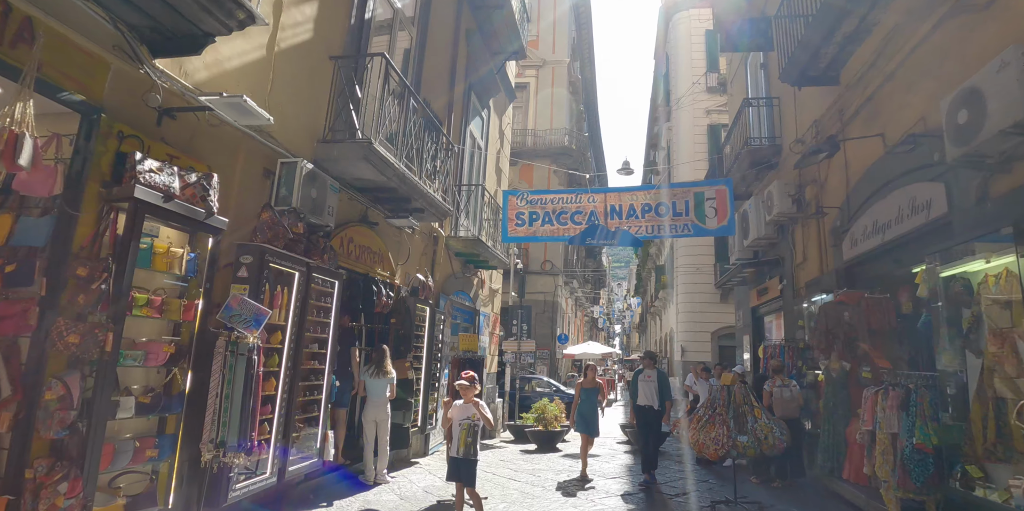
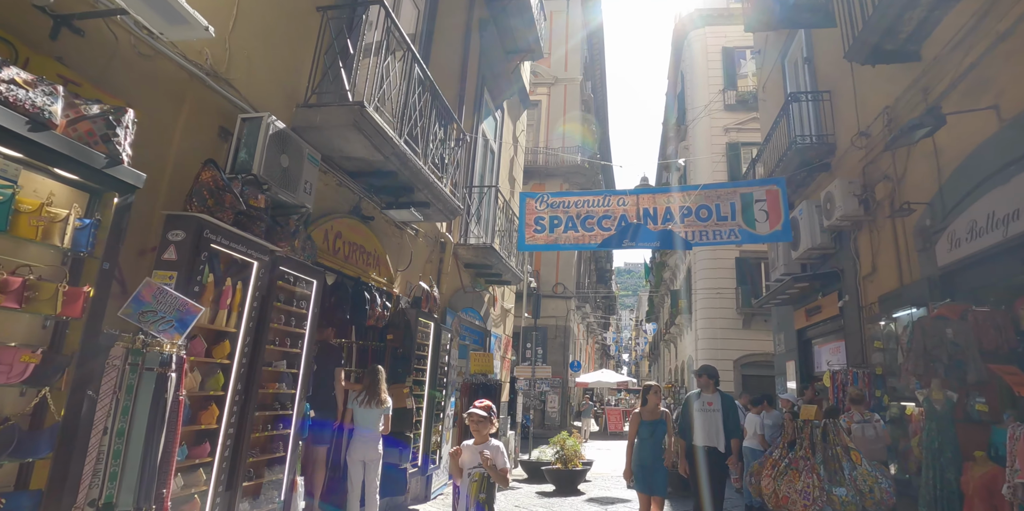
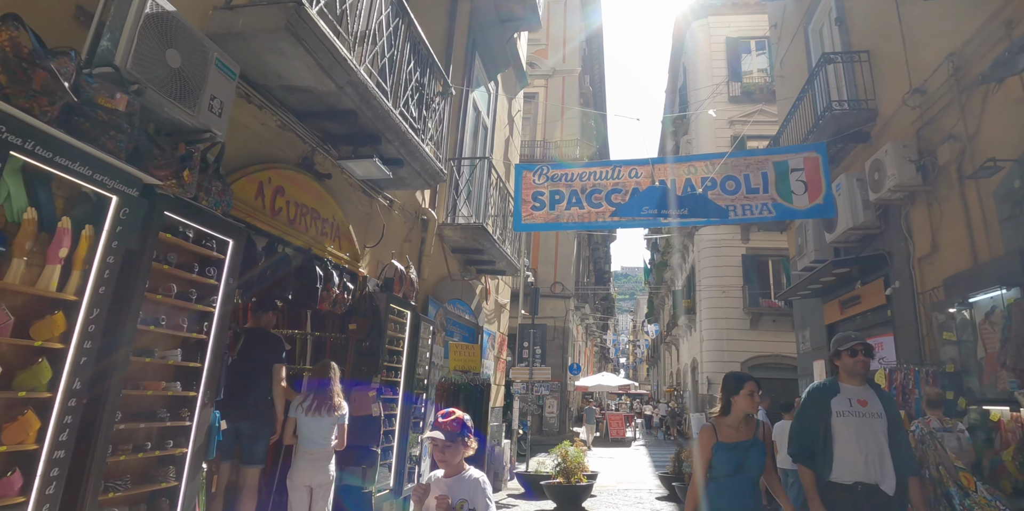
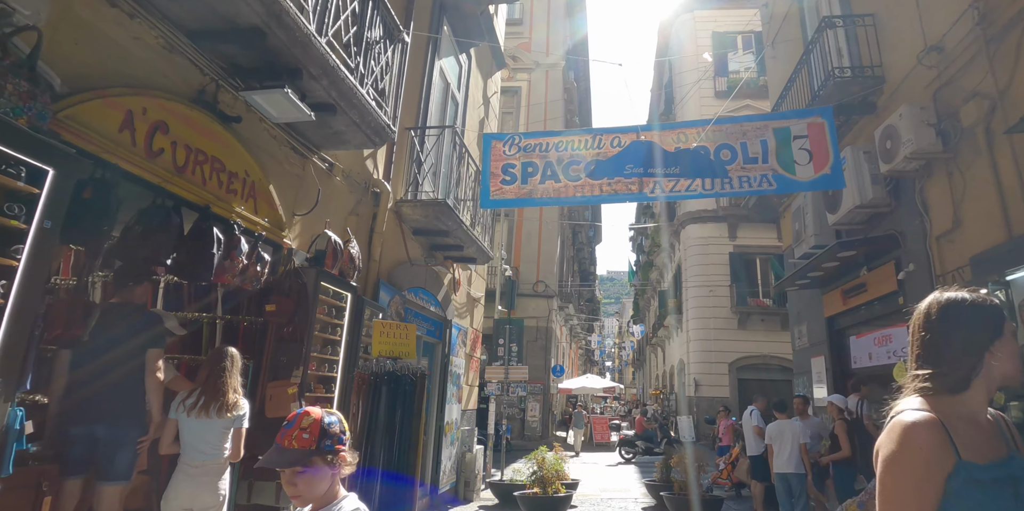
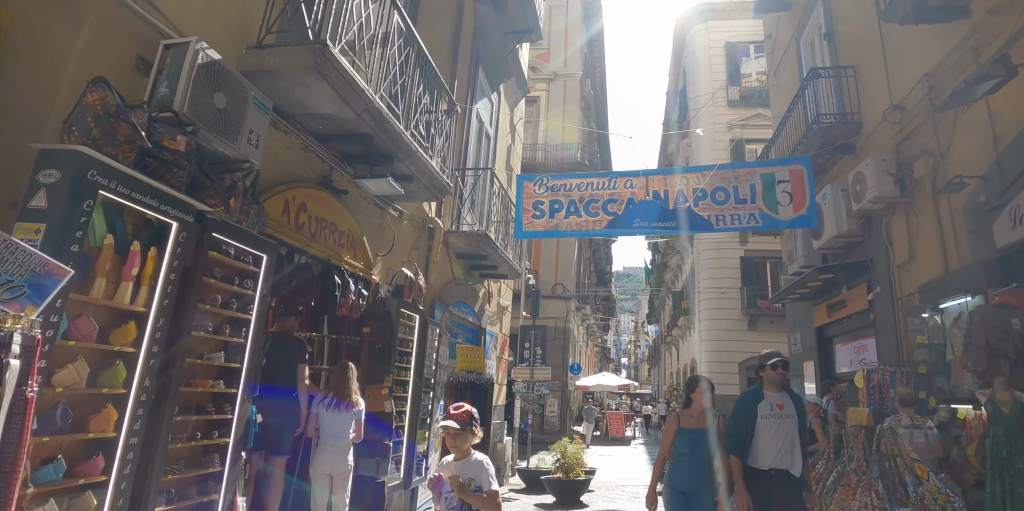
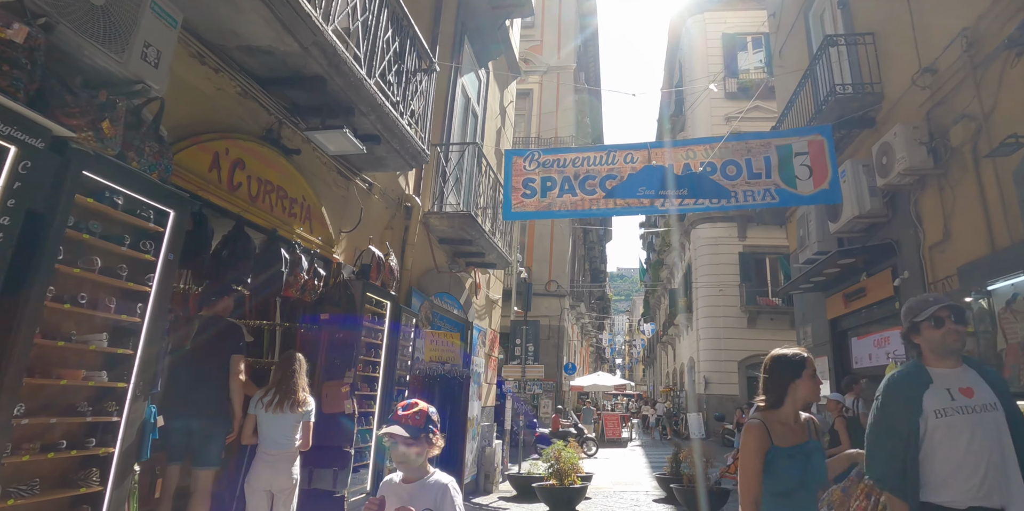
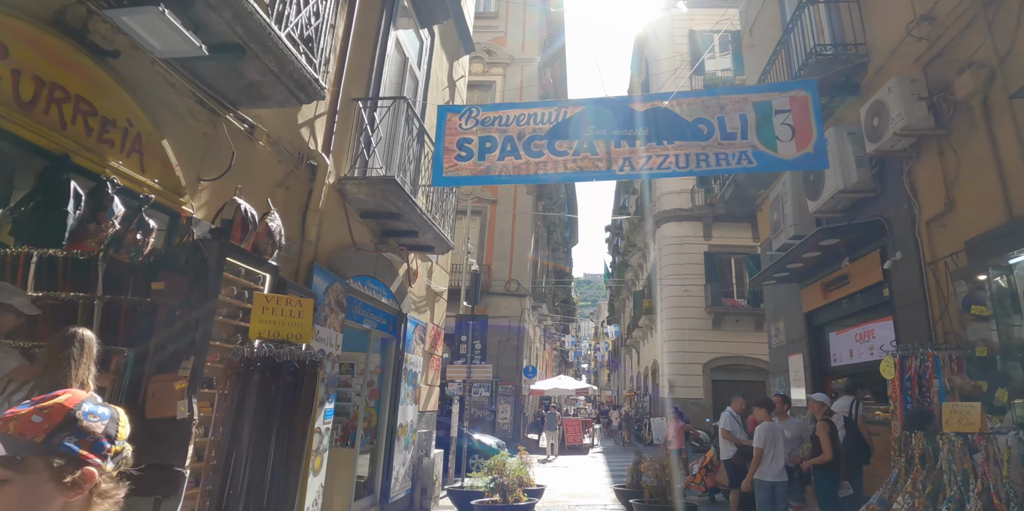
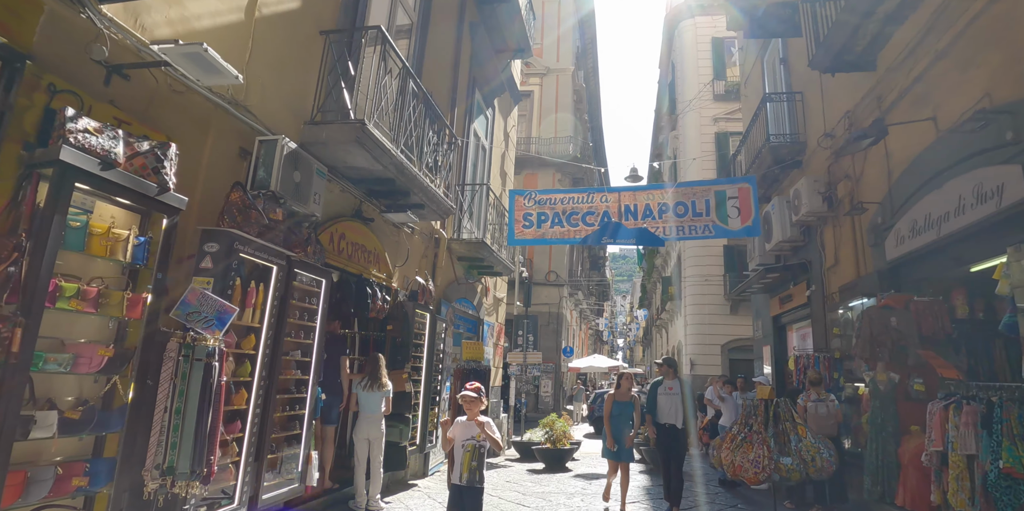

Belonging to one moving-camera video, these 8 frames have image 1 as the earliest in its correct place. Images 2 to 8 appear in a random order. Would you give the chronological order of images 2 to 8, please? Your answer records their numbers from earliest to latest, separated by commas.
8, 2, 5, 3, 6, 4, 7
